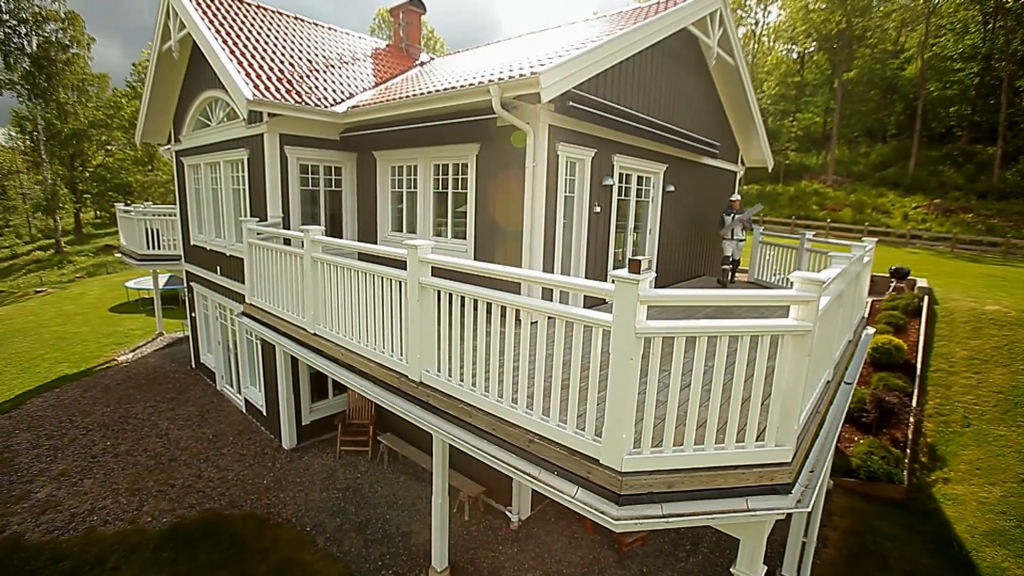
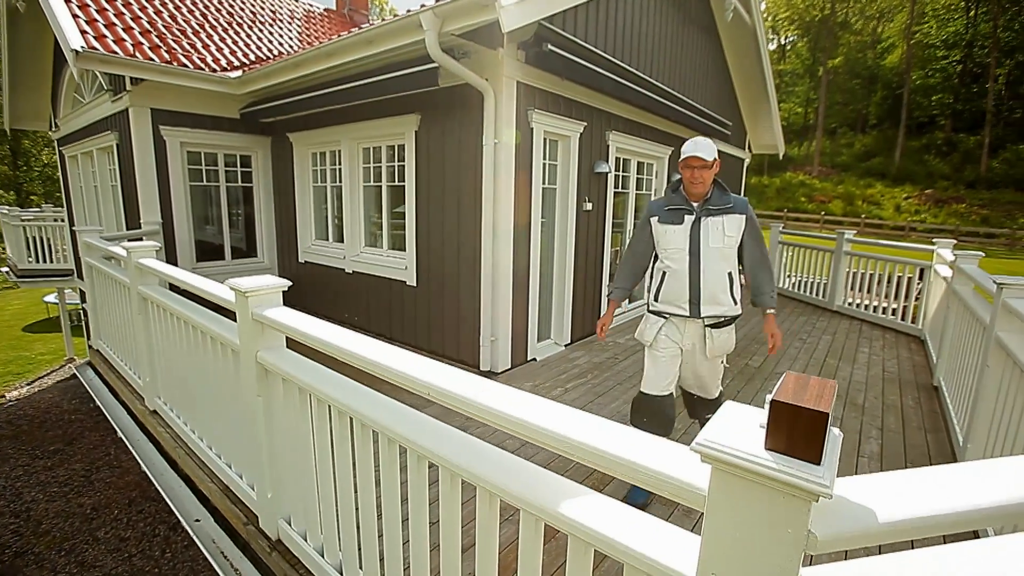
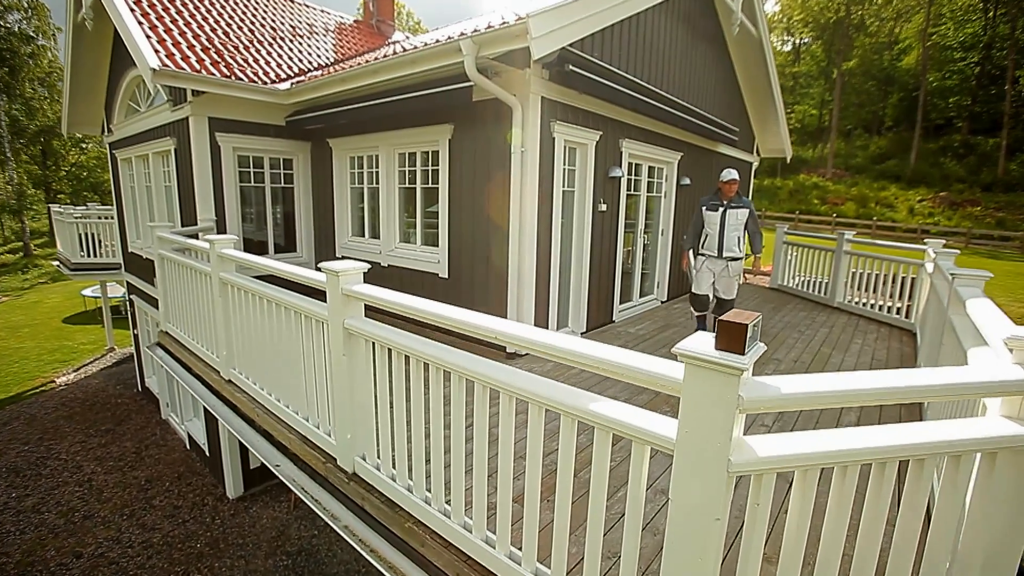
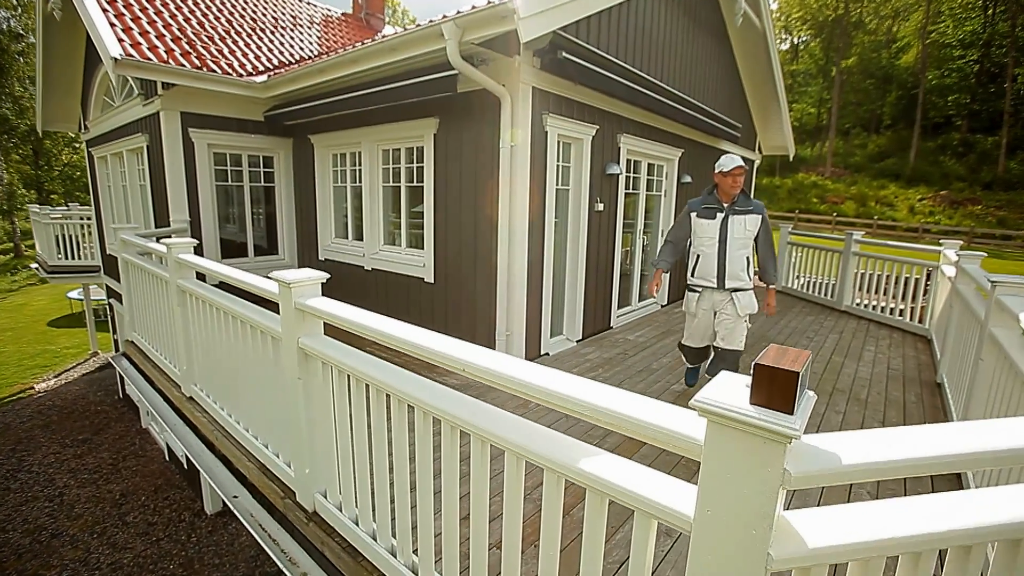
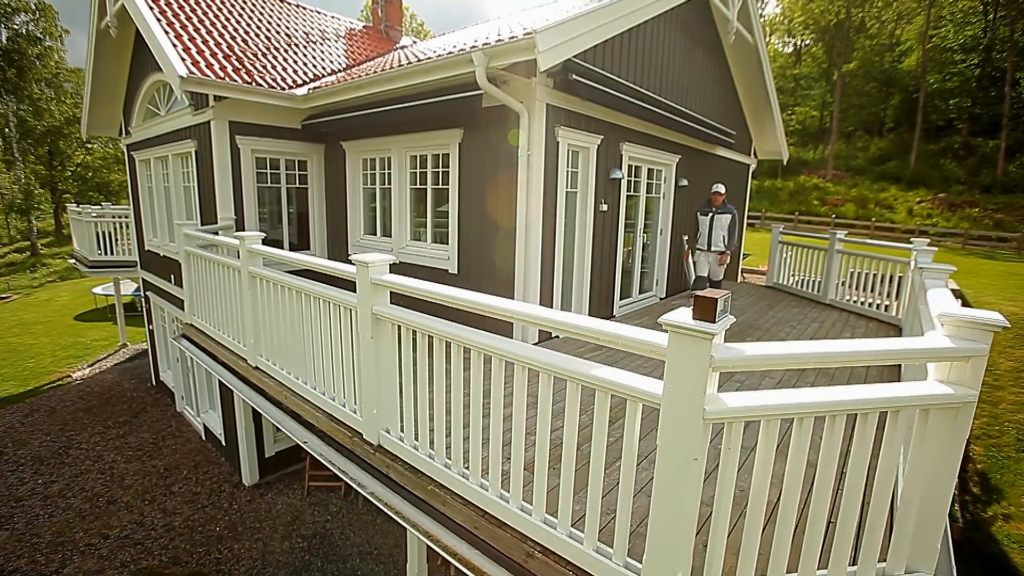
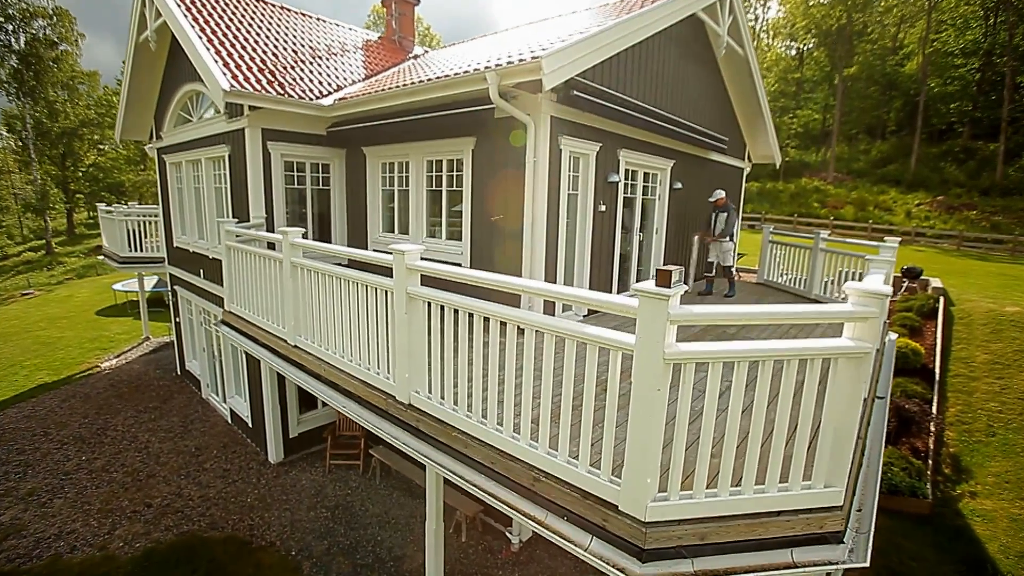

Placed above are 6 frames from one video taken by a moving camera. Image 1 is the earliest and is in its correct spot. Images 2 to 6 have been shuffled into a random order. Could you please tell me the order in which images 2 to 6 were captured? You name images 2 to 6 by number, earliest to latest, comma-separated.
6, 5, 3, 4, 2
